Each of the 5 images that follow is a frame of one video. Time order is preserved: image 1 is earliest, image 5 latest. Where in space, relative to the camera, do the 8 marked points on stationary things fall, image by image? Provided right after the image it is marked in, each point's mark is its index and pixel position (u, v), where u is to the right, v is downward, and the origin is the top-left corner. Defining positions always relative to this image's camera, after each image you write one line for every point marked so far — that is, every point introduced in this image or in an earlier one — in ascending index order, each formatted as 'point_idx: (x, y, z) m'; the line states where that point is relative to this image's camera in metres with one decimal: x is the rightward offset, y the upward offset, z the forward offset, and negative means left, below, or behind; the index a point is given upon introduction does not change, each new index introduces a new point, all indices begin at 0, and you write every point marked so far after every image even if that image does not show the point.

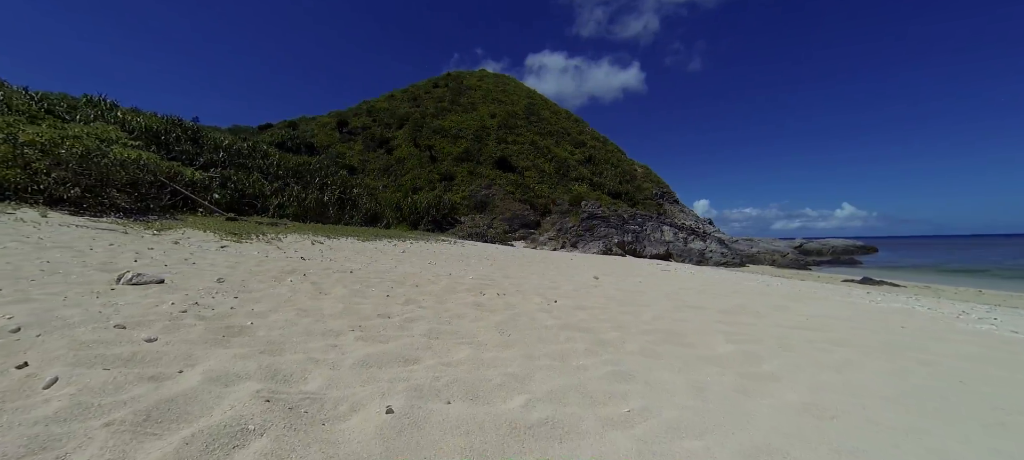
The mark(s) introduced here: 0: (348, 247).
0: (-4.2, -0.4, +9.0) m
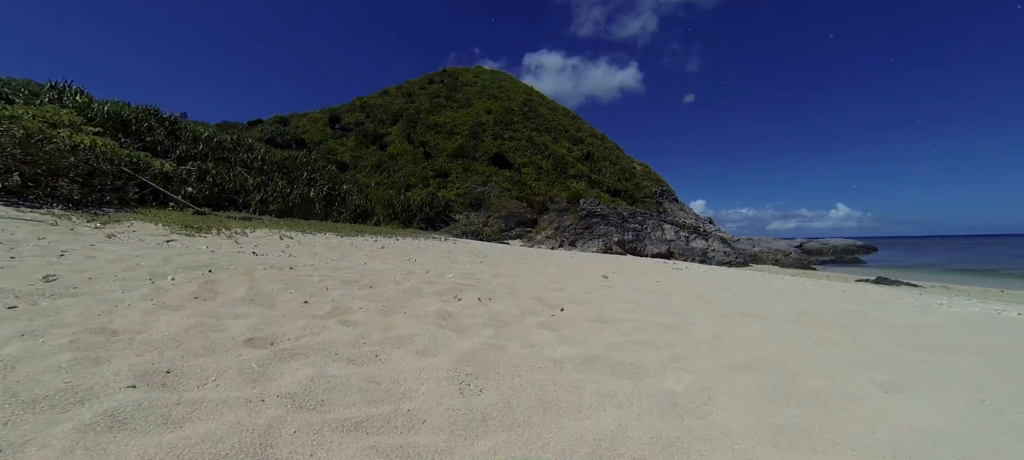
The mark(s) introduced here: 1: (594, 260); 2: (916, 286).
0: (-4.3, -0.3, +8.0) m
1: (+2.3, -0.8, +10.2) m
2: (+18.0, -2.5, +15.8) m
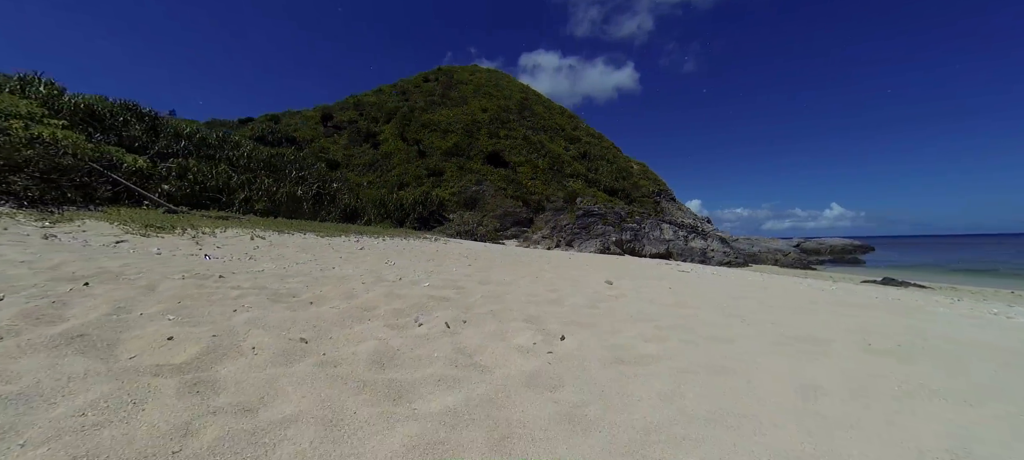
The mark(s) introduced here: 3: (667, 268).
0: (-4.5, -0.3, +7.3) m
1: (+2.2, -0.8, +9.6) m
2: (+17.8, -2.5, +15.3) m
3: (+4.3, -1.1, +9.9) m
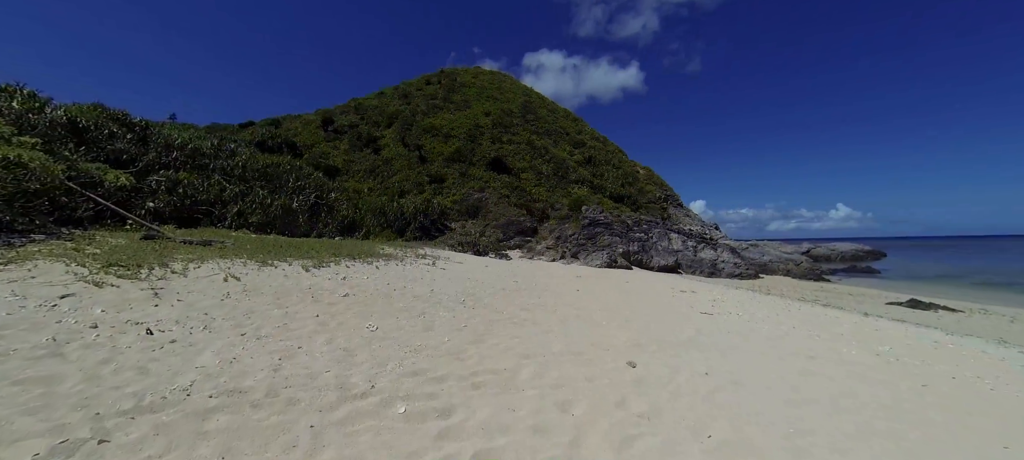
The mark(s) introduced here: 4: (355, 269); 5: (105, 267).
0: (-4.4, -1.0, +6.5) m
1: (+2.2, -1.6, +8.8) m
2: (+17.9, -3.3, +14.4) m
3: (+4.4, -1.8, +9.1) m
4: (-4.2, -1.0, +9.4) m
5: (-7.6, -0.7, +6.6) m
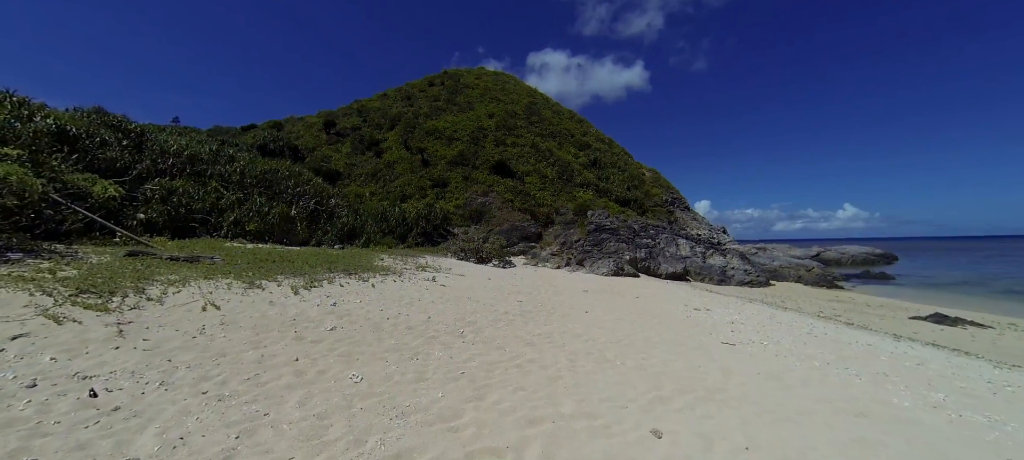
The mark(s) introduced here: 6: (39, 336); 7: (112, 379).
0: (-4.3, -1.4, +6.0) m
1: (+2.3, -2.0, +8.2) m
2: (+18.0, -3.7, +13.6) m
3: (+4.5, -2.3, +8.4) m
4: (-4.1, -1.5, +8.8) m
5: (-7.5, -1.1, +6.1) m
6: (-6.0, -1.4, +4.5) m
7: (-4.2, -1.6, +3.7) m
